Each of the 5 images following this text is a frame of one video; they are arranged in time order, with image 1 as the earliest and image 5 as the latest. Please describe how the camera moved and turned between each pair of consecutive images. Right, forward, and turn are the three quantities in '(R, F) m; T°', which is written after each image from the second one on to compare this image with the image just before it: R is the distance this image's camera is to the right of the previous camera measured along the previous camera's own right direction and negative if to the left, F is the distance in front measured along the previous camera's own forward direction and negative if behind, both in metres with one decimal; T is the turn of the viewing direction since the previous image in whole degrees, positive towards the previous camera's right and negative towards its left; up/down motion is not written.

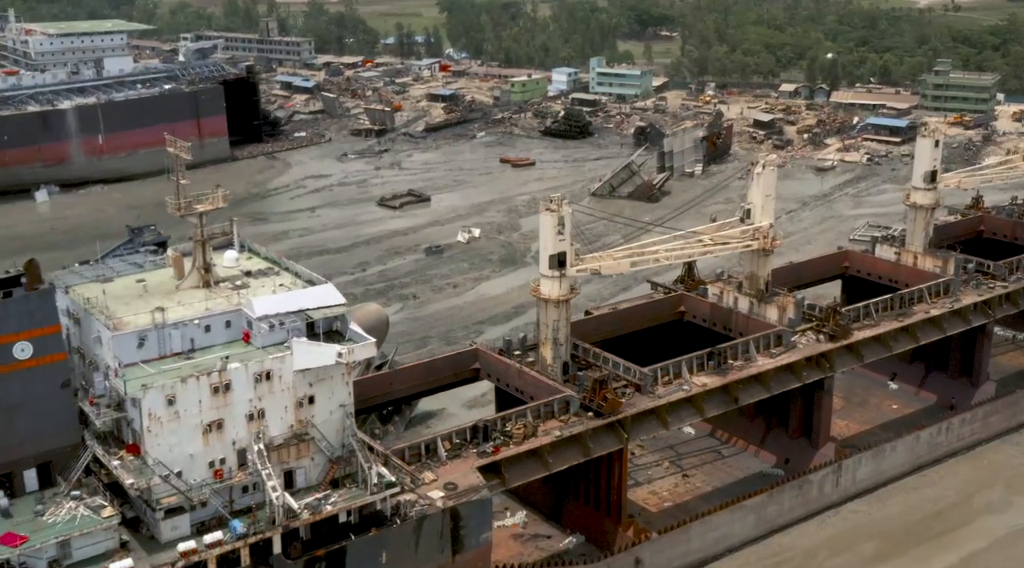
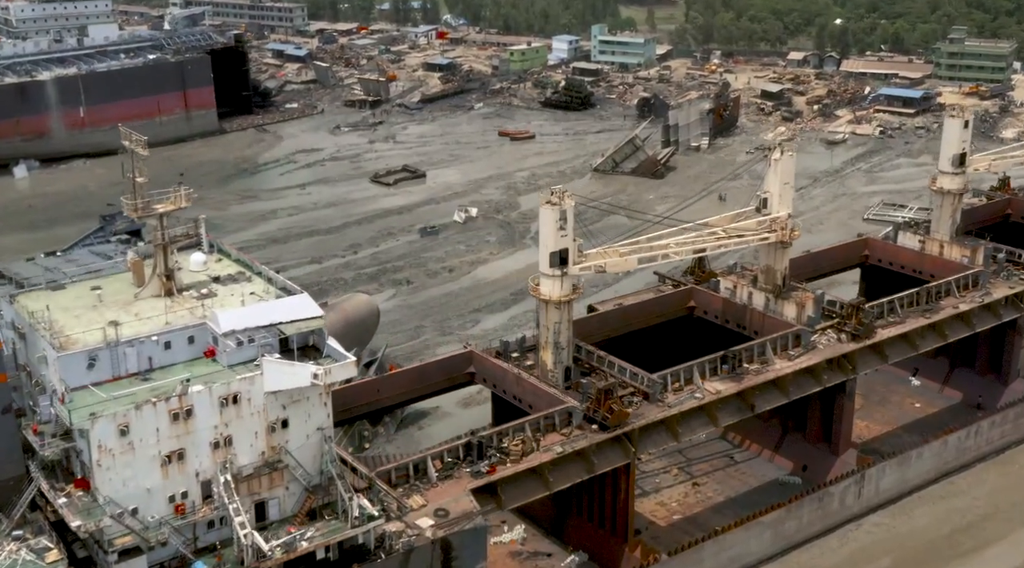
(+0.1, +2.6) m; 0°
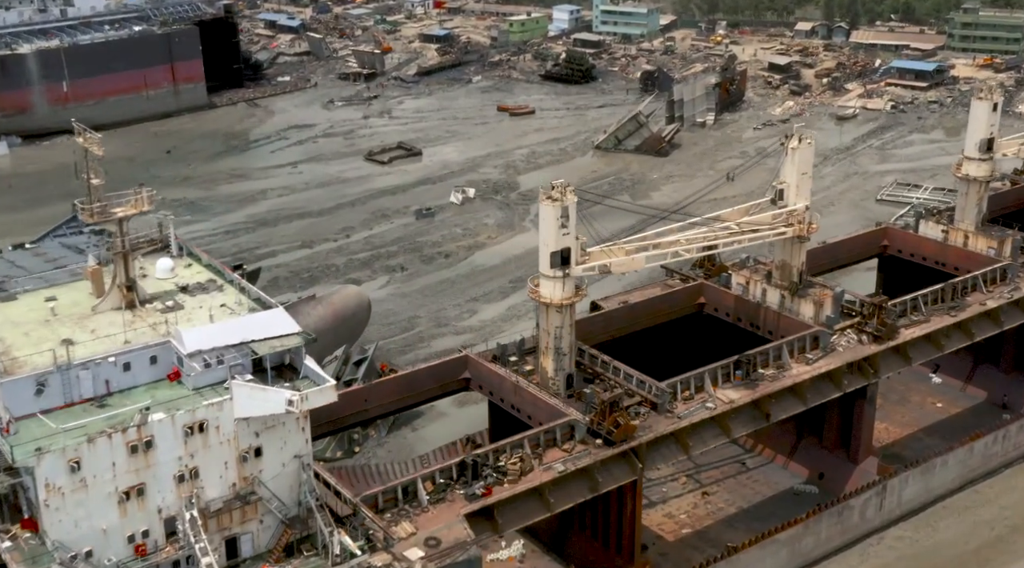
(+0.1, +2.2) m; 0°
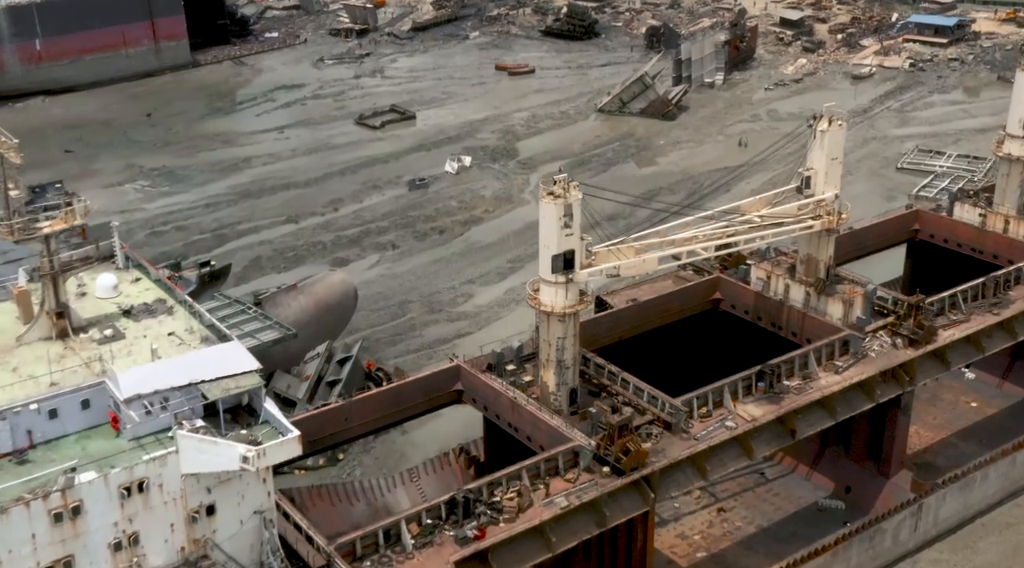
(+0.1, +3.0) m; 0°
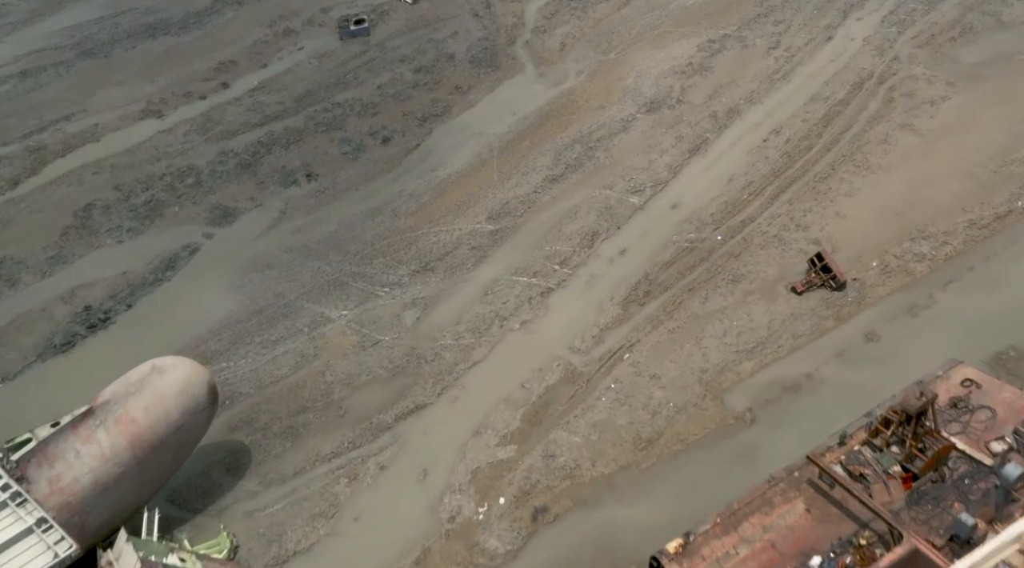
(+0.4, +17.4) m; 0°
